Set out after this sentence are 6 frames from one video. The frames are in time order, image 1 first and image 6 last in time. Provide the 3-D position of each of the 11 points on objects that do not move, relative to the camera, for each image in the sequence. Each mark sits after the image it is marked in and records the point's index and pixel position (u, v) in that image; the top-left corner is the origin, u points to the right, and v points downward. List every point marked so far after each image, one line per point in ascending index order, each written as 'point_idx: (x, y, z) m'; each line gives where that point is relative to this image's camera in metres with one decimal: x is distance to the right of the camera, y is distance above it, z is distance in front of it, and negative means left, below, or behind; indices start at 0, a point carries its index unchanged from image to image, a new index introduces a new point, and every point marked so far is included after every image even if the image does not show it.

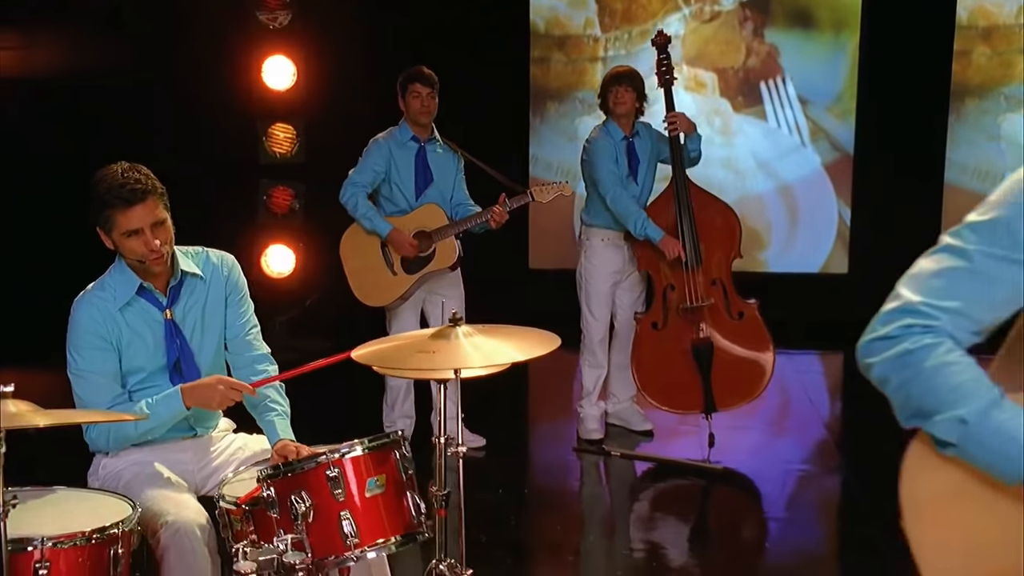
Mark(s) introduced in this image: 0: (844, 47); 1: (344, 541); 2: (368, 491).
0: (+2.0, +1.5, +5.9) m
1: (-0.3, -0.4, +1.7) m
2: (-0.3, -0.4, +1.7) m
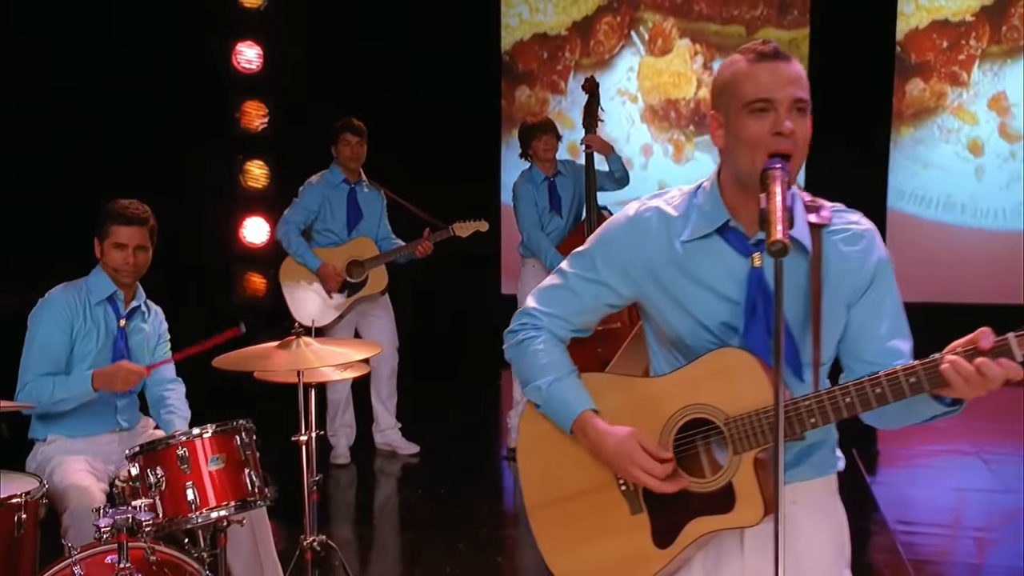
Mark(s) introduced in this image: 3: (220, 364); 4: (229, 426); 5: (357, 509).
0: (+1.8, +1.4, +6.3) m
1: (-0.7, -0.5, +2.1) m
2: (-0.7, -0.4, +2.1) m
3: (-0.7, -0.2, +2.3) m
4: (-0.6, -0.3, +2.2) m
5: (-0.6, -0.9, +3.9) m
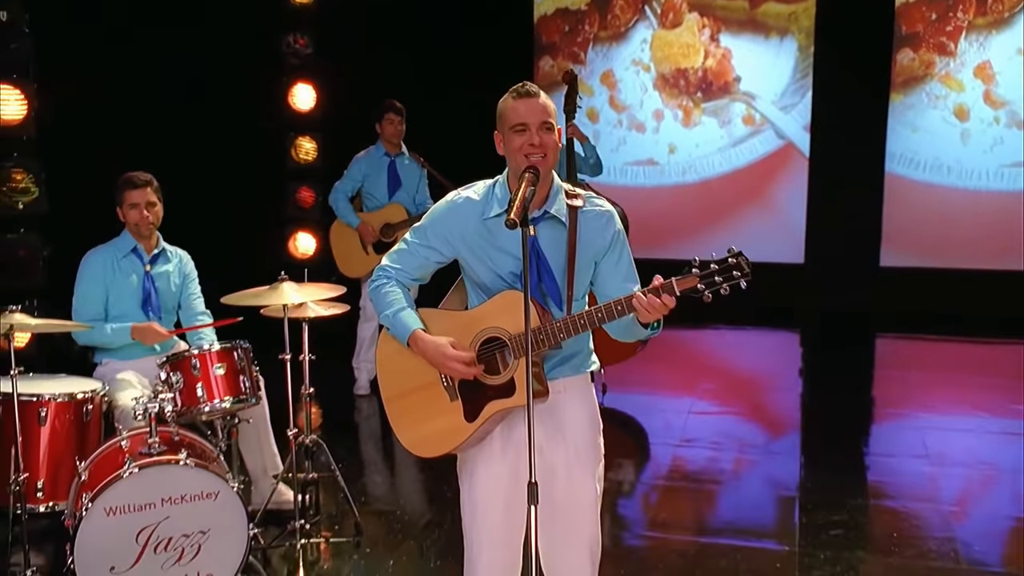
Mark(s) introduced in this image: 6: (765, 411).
0: (+1.9, +1.7, +6.8) m
1: (-1.0, -0.3, +3.0) m
2: (-0.9, -0.3, +3.0) m
3: (-0.9, 0.0, +3.1) m
4: (-0.9, -0.2, +3.0) m
5: (-0.7, -0.7, +4.8) m
6: (+1.4, -0.7, +5.4) m
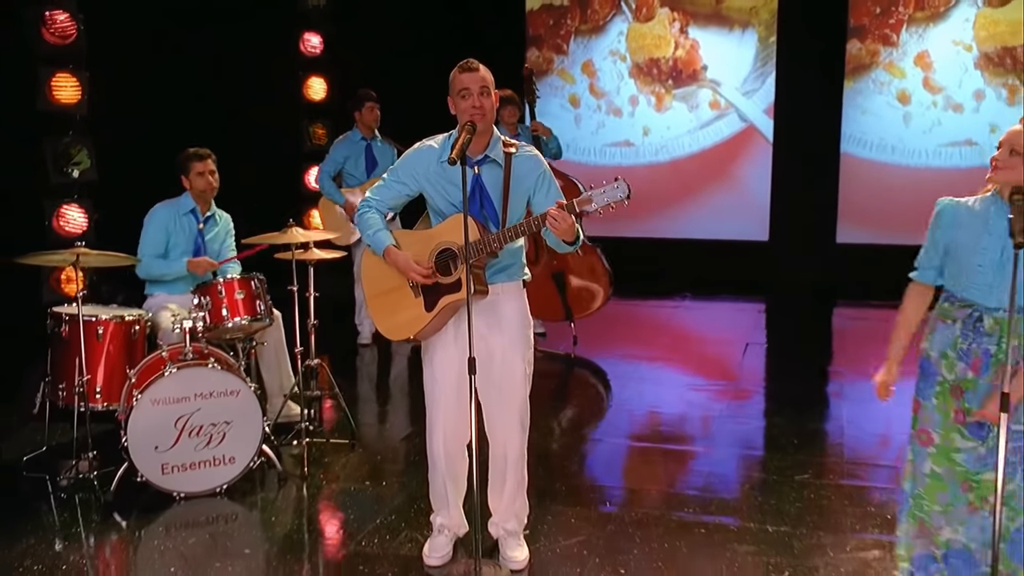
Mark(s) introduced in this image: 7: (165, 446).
0: (+1.9, +1.9, +7.5) m
1: (-1.1, -0.1, +3.7) m
2: (-1.1, 0.0, +3.8) m
3: (-1.1, +0.2, +3.9) m
4: (-1.0, 0.0, +3.8) m
5: (-0.8, -0.5, +5.6) m
6: (+1.3, -0.5, +6.1) m
7: (-1.3, -0.6, +3.6) m
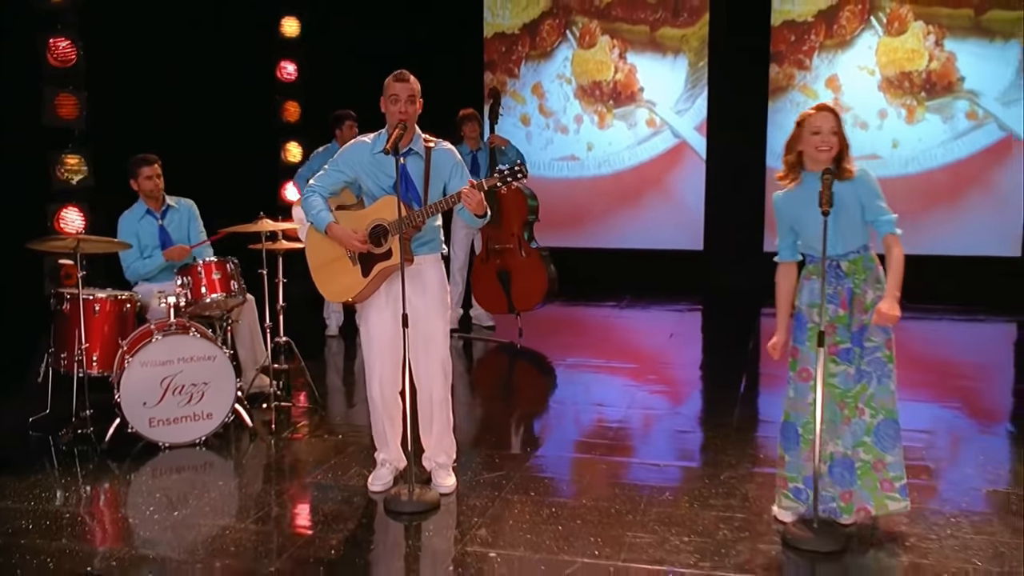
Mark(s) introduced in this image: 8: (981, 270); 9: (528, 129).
0: (+1.5, +1.9, +8.3) m
1: (-1.4, 0.0, +4.4) m
2: (-1.4, 0.0, +4.4) m
3: (-1.4, +0.3, +4.6) m
4: (-1.3, +0.1, +4.5) m
5: (-1.1, -0.4, +6.2) m
6: (+0.9, -0.4, +6.8) m
7: (-1.6, -0.5, +4.3) m
8: (+3.9, +0.1, +8.0) m
9: (+0.1, +1.4, +8.8) m
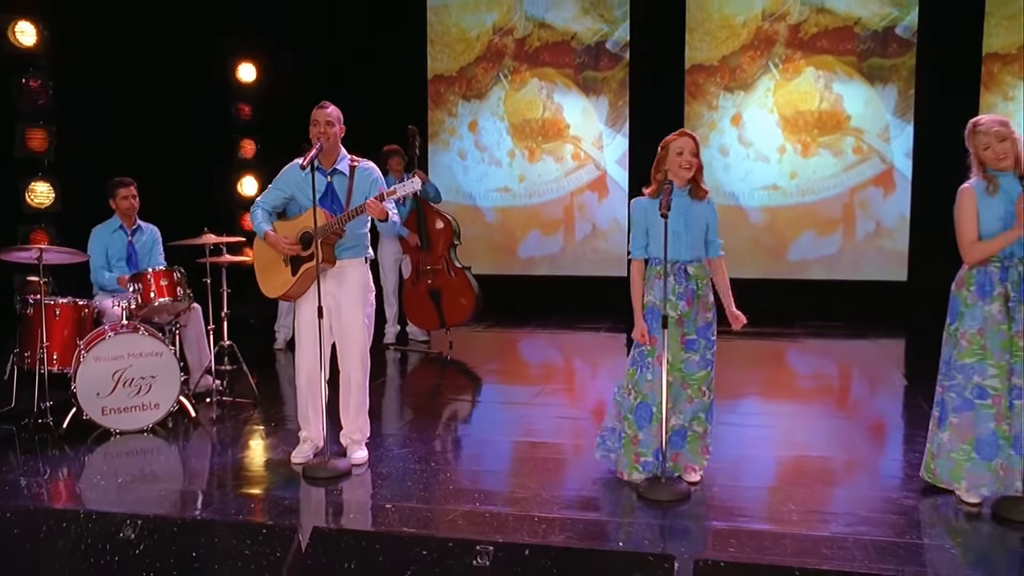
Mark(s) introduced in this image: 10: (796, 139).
0: (+0.9, +1.7, +9.1) m
1: (-1.9, -0.1, +5.0) m
2: (-1.8, 0.0, +5.1) m
3: (-1.8, +0.2, +5.2) m
4: (-1.8, +0.1, +5.1) m
5: (-1.7, -0.6, +6.9) m
6: (+0.4, -0.6, +7.5) m
7: (-2.1, -0.5, +4.9) m
8: (+3.3, 0.0, +8.8) m
9: (-0.5, +1.2, +9.5) m
10: (+2.6, +1.3, +8.7) m
